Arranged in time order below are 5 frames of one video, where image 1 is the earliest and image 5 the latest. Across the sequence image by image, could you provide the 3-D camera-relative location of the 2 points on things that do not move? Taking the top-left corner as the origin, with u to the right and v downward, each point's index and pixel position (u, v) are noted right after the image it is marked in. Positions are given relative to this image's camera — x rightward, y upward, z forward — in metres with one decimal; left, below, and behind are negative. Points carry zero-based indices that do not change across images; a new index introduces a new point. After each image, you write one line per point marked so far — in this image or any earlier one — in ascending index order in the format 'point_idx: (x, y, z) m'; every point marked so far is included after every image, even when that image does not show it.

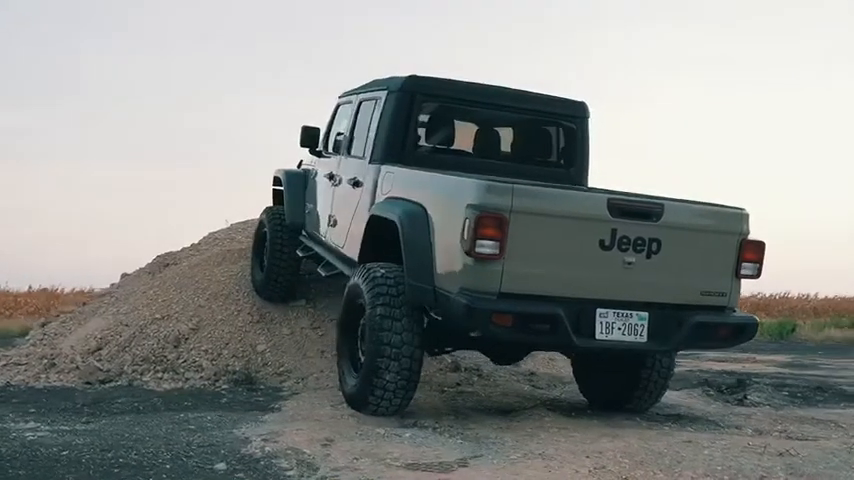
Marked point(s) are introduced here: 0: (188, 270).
0: (-2.6, -0.3, +10.5) m
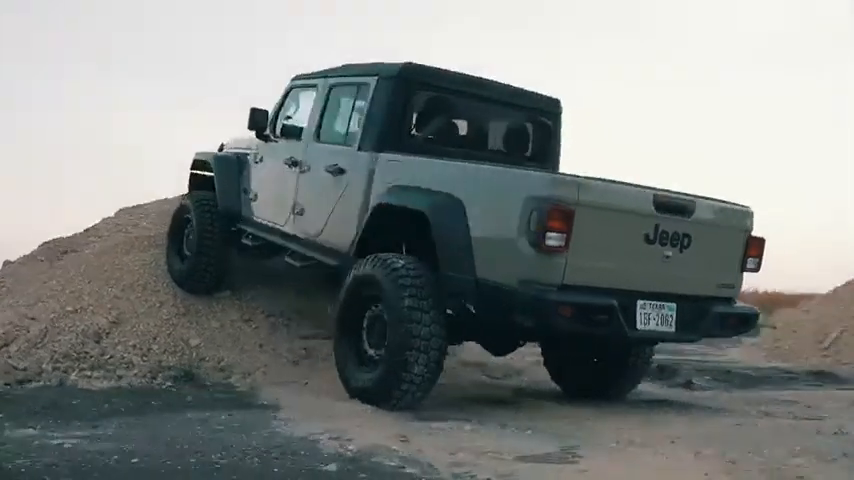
0: (-3.4, -0.2, +9.8) m
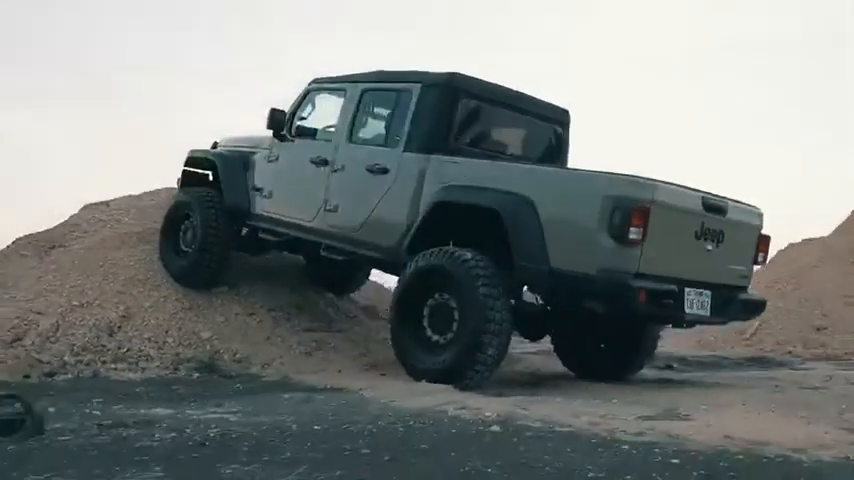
0: (-3.5, -0.1, +9.8) m
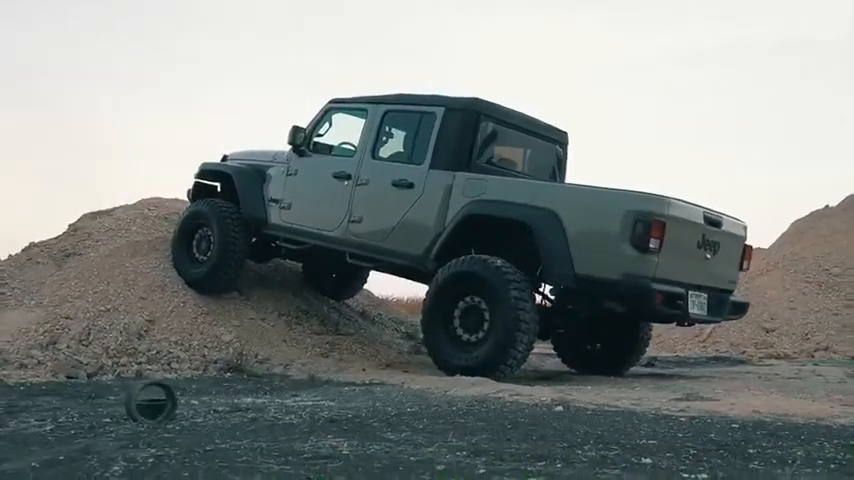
0: (-3.5, -0.2, +10.3) m
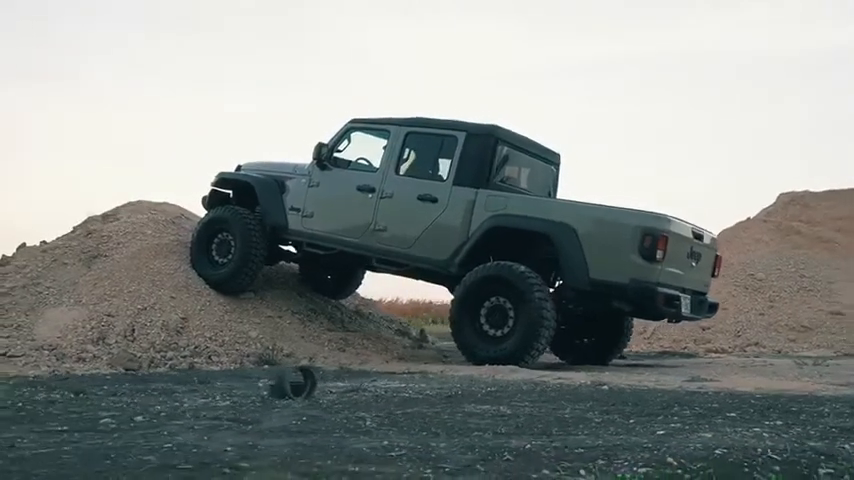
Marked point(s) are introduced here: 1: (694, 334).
0: (-3.5, -0.3, +11.1) m
1: (+4.2, -1.5, +15.2) m
